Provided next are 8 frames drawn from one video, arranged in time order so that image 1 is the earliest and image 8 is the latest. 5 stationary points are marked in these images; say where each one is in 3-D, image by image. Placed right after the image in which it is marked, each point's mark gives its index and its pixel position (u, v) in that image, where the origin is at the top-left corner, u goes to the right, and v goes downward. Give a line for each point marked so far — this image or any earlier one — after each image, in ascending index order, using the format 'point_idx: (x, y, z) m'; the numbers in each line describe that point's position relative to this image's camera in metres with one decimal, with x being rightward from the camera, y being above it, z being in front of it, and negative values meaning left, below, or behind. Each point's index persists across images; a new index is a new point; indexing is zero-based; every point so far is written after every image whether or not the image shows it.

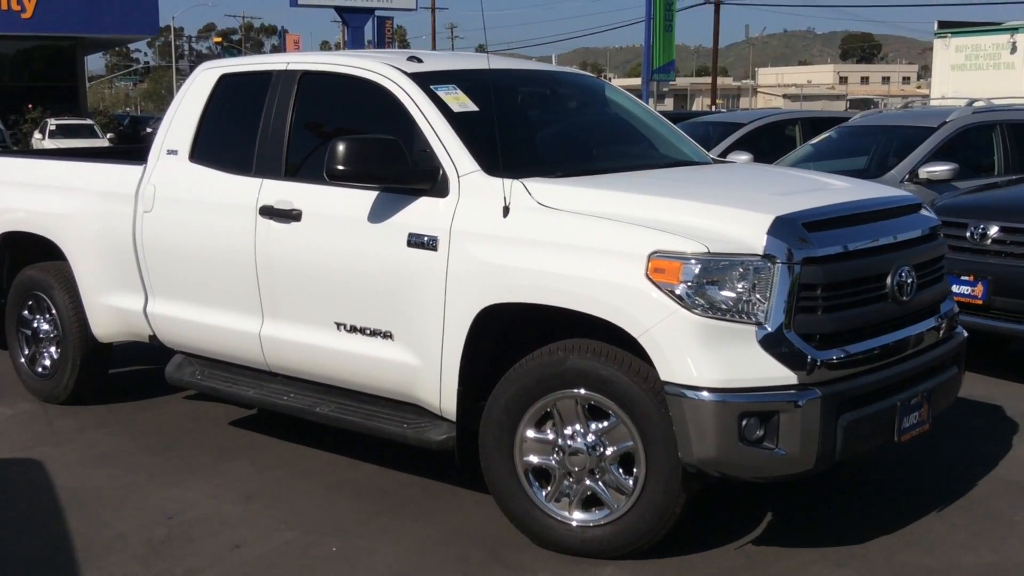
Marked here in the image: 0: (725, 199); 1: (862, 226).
0: (+0.9, +0.3, +4.2) m
1: (+1.4, +0.2, +4.3) m
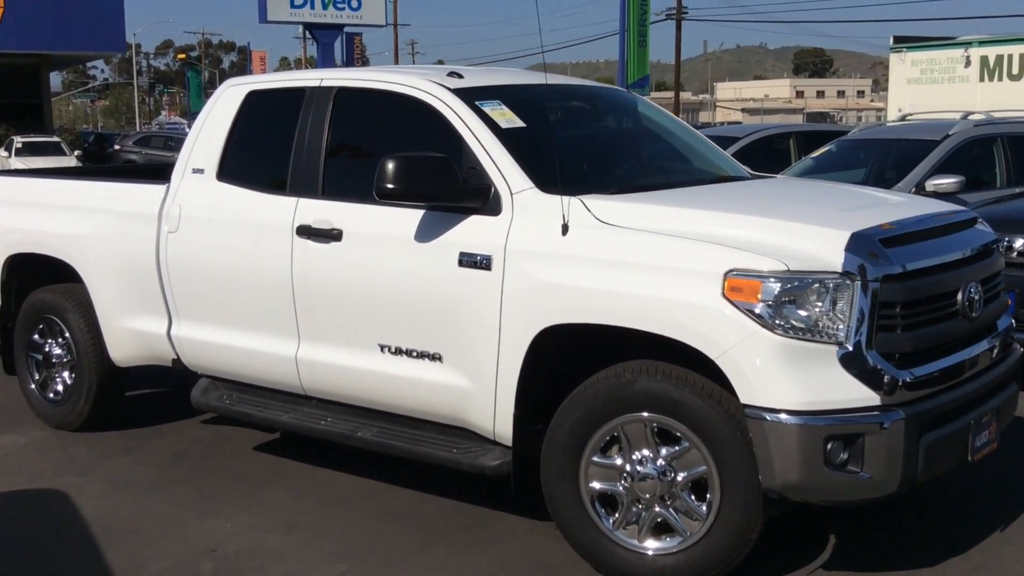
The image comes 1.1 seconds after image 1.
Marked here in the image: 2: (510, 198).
0: (+1.1, +0.3, +4.2) m
1: (+1.7, +0.2, +4.3) m
2: (0.0, +0.4, +4.5) m
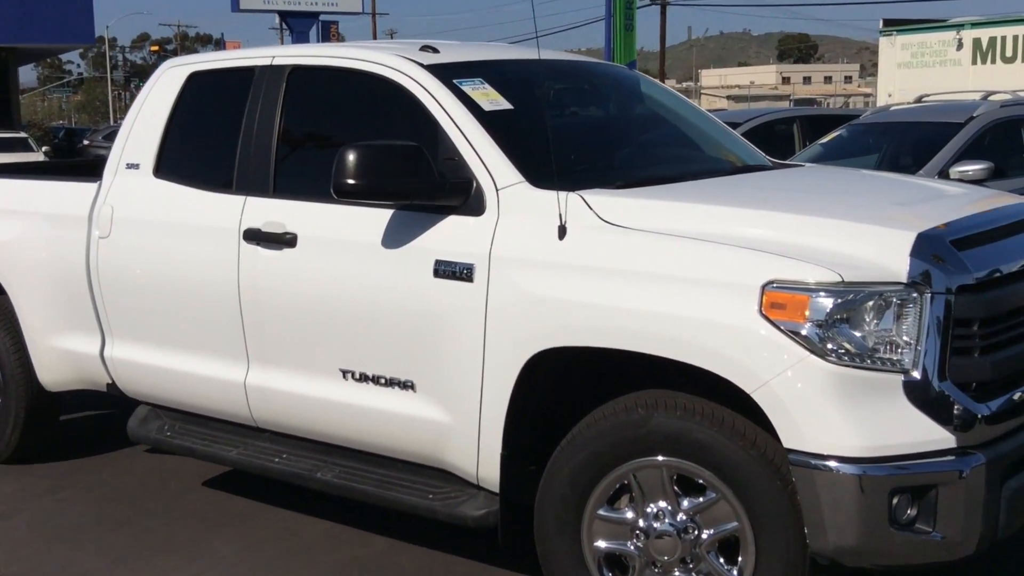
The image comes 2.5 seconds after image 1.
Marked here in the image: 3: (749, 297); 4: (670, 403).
0: (+1.1, +0.2, +3.4) m
1: (+1.6, +0.1, +3.5) m
2: (-0.1, +0.3, +3.8) m
3: (+0.7, 0.0, +3.2) m
4: (+0.5, -0.4, +3.4) m
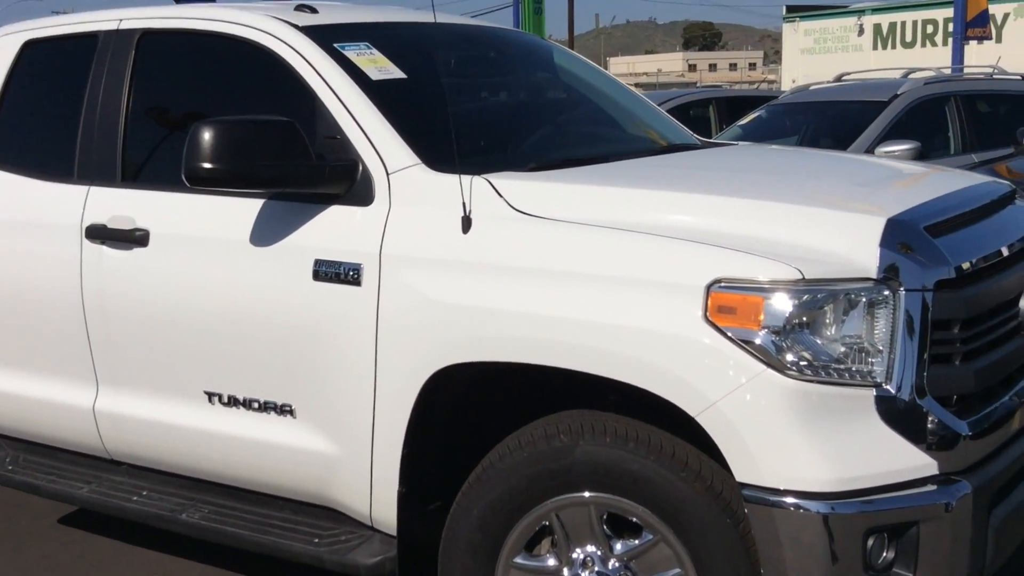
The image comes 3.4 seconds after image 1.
0: (+0.8, +0.2, +2.9) m
1: (+1.3, +0.2, +3.0) m
2: (-0.4, +0.3, +3.2) m
3: (+0.4, 0.0, +2.6) m
4: (+0.2, -0.4, +2.8) m
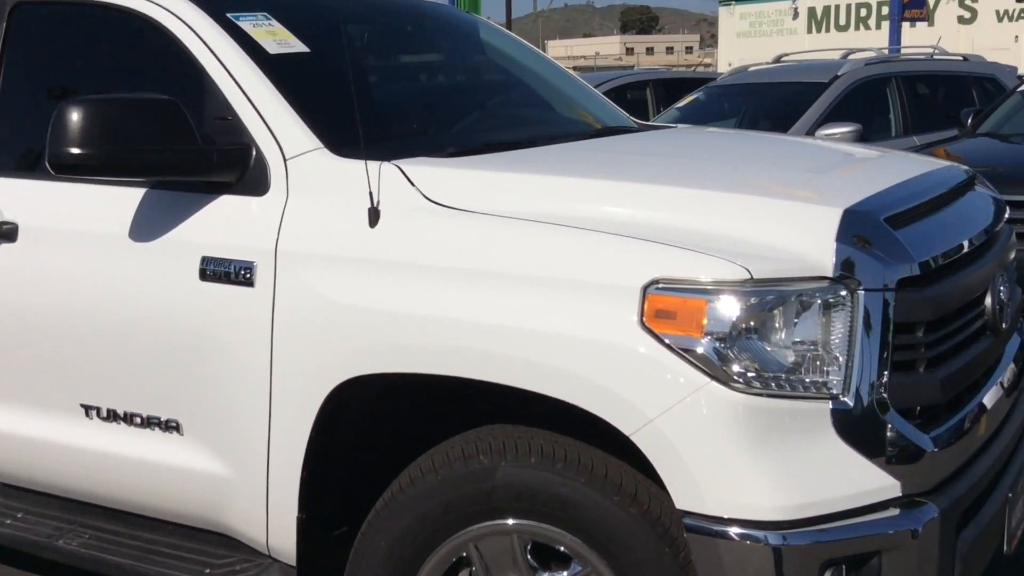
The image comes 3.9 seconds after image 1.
0: (+0.6, +0.2, +2.6) m
1: (+1.1, +0.2, +2.8) m
2: (-0.6, +0.3, +2.8) m
3: (+0.2, 0.0, +2.3) m
4: (0.0, -0.4, +2.5) m
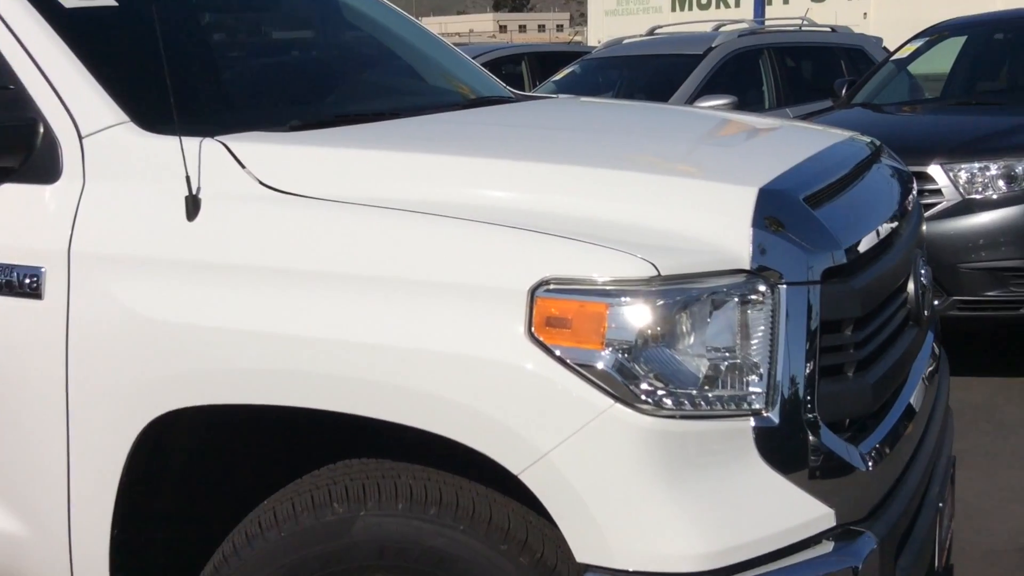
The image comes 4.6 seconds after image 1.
0: (+0.3, +0.2, +2.2) m
1: (+0.8, +0.2, +2.4) m
2: (-0.9, +0.3, +2.3) m
3: (0.0, 0.0, +1.9) m
4: (-0.2, -0.4, +2.0) m
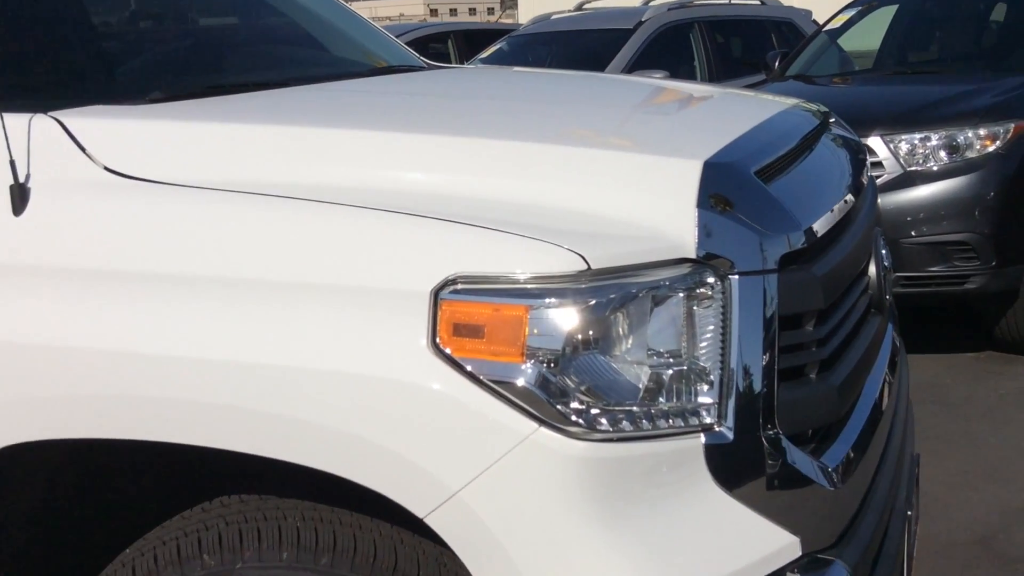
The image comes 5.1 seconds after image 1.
0: (+0.1, +0.3, +1.9) m
1: (+0.6, +0.2, +2.1) m
2: (-1.1, +0.3, +1.9) m
3: (-0.2, 0.0, +1.6) m
4: (-0.4, -0.4, +1.7) m
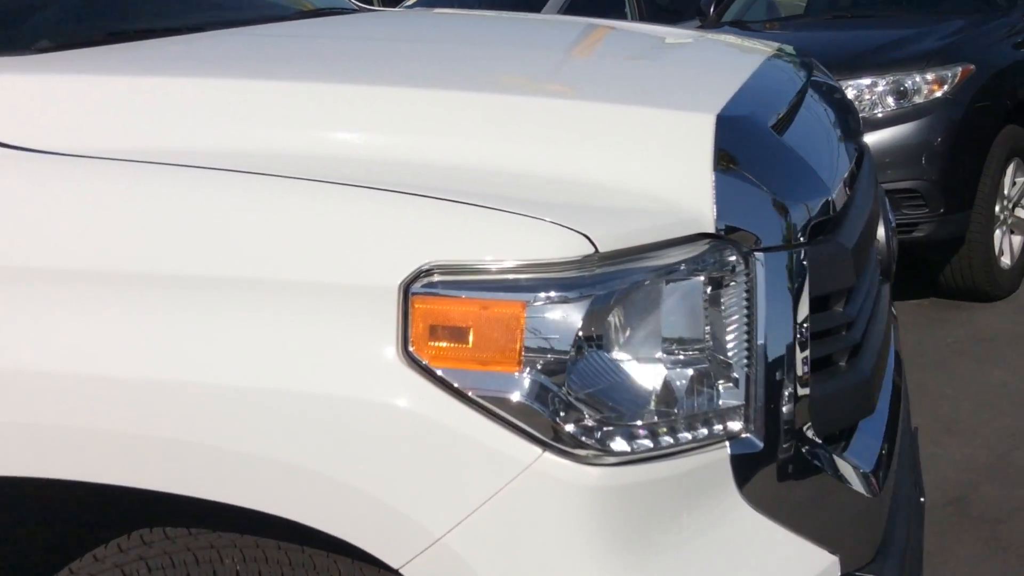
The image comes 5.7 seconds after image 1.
0: (+0.1, +0.3, +1.5) m
1: (+0.5, +0.3, +1.8) m
2: (-1.1, +0.3, +1.5) m
3: (-0.2, 0.0, +1.2) m
4: (-0.4, -0.4, +1.4) m
